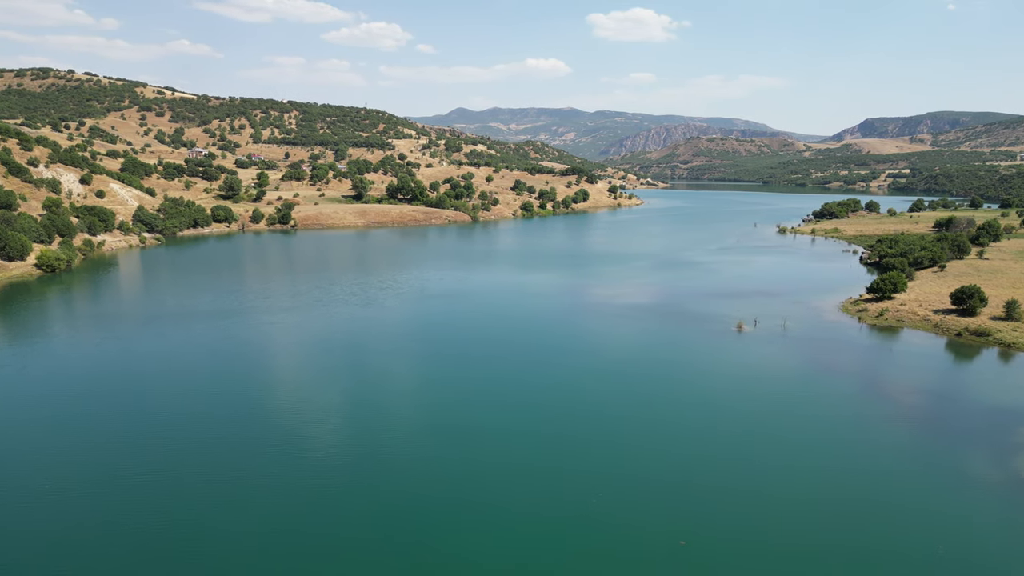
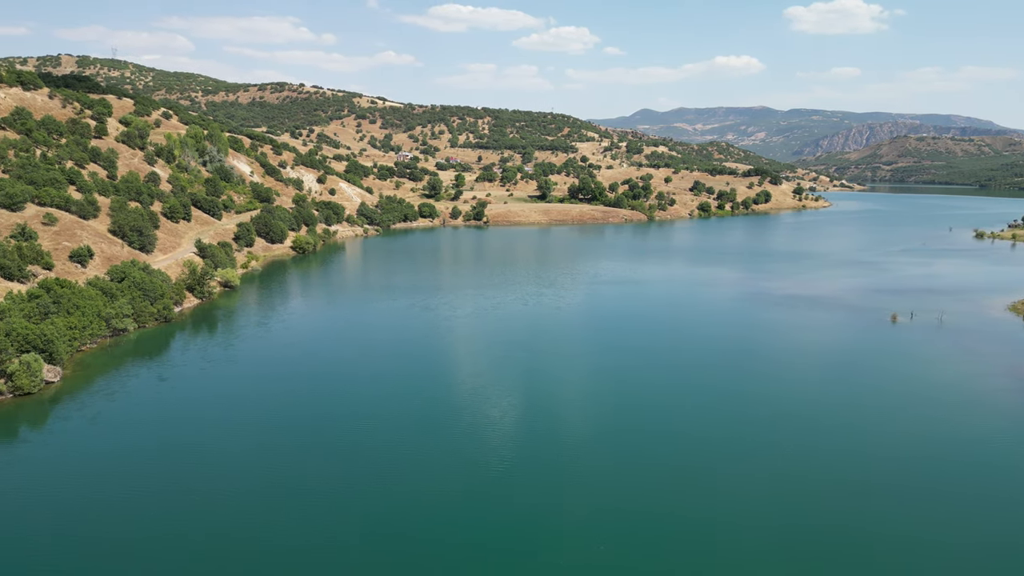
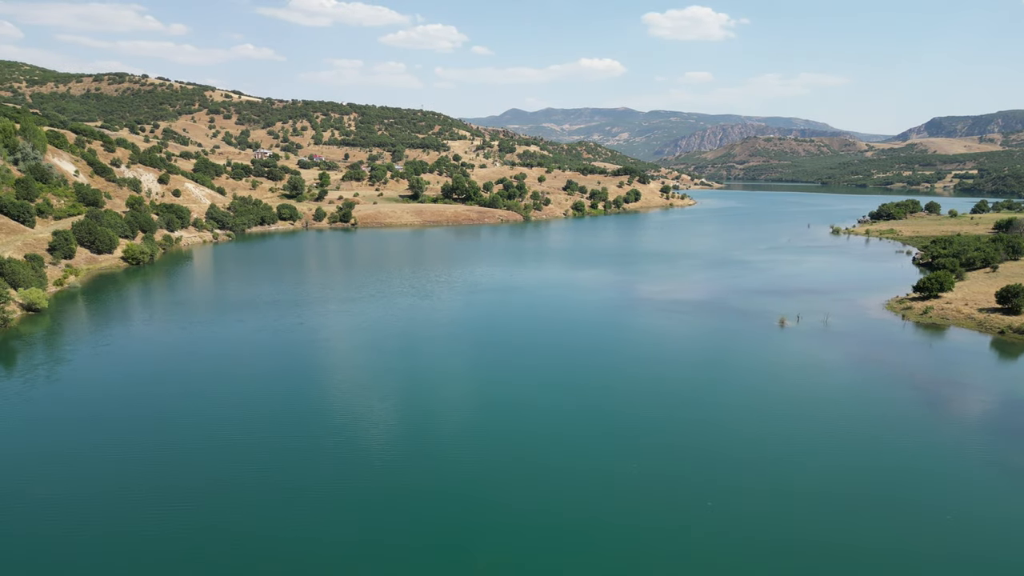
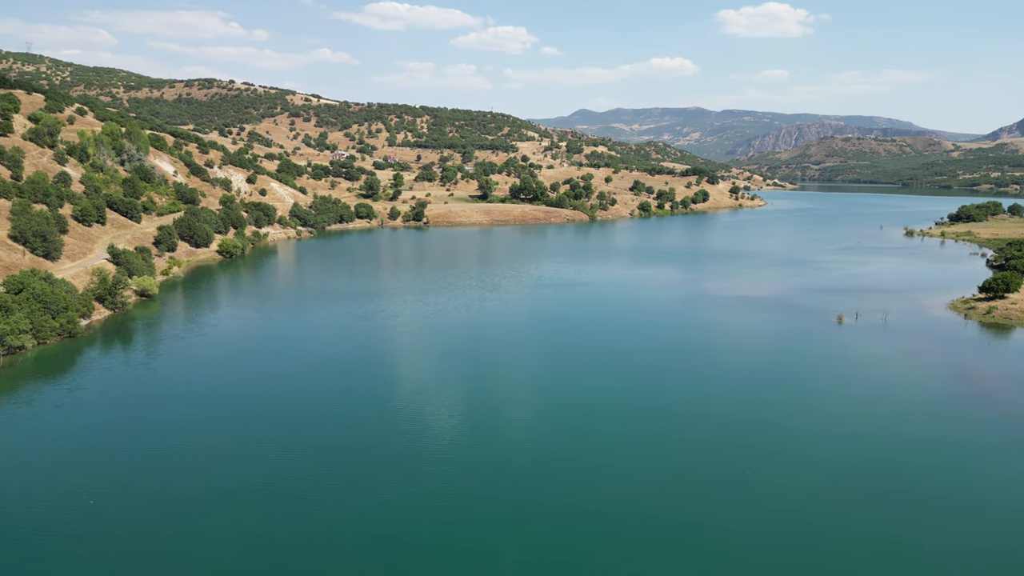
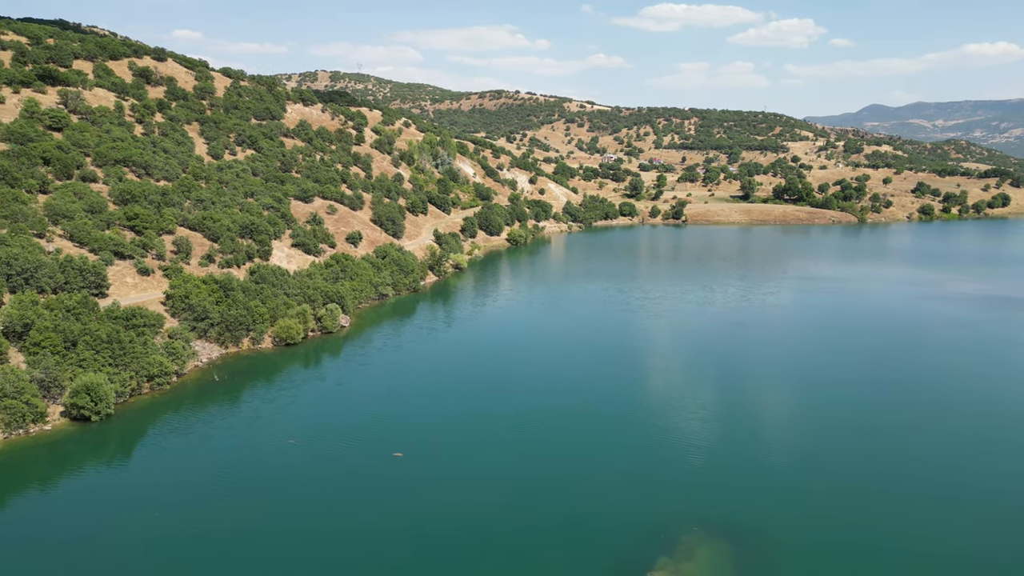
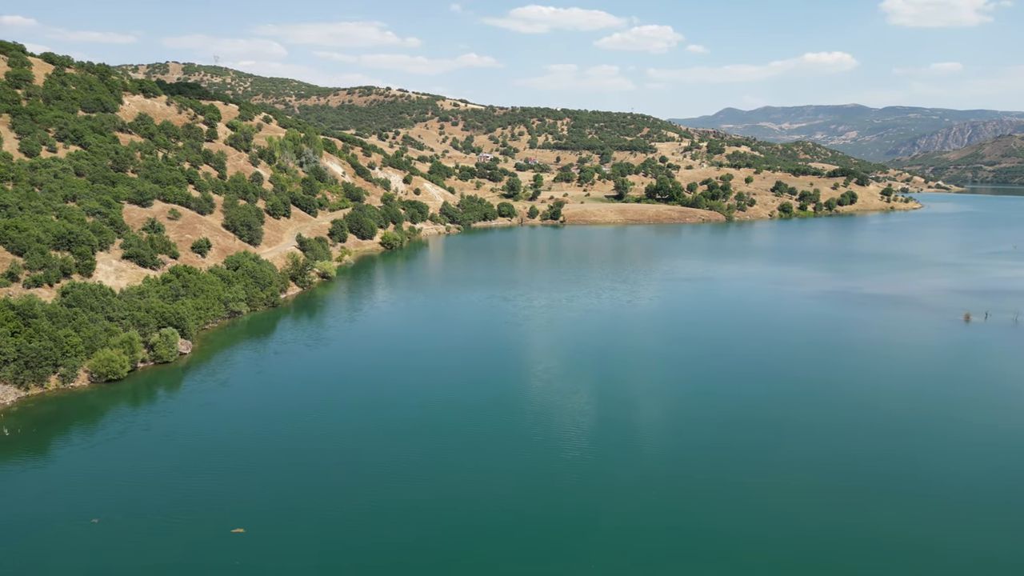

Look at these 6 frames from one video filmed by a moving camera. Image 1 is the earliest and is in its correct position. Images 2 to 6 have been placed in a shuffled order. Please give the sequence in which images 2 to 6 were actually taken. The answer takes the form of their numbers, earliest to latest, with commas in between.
3, 4, 2, 6, 5
